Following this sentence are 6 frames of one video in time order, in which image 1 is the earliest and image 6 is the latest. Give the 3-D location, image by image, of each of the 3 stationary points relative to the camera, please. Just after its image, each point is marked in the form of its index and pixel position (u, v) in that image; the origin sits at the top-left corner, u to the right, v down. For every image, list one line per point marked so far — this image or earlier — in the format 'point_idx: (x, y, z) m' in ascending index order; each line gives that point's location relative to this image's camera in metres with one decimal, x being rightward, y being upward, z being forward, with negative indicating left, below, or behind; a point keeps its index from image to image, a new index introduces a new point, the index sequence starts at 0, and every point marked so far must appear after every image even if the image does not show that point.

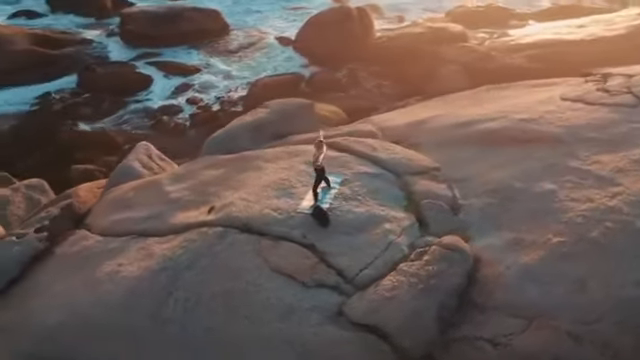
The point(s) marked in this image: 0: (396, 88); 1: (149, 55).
0: (+1.4, +1.7, +11.9) m
1: (-3.1, +2.3, +12.7) m
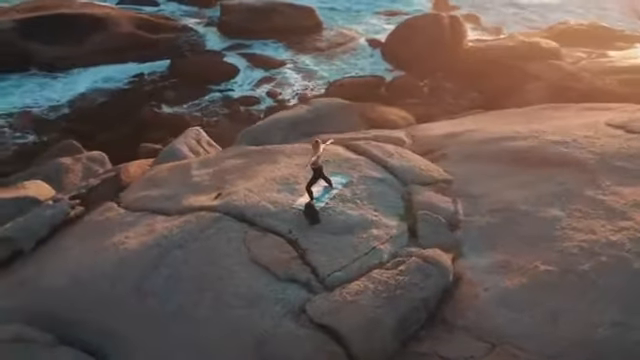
0: (+2.7, +1.4, +11.6) m
1: (-1.5, +2.5, +13.2) m
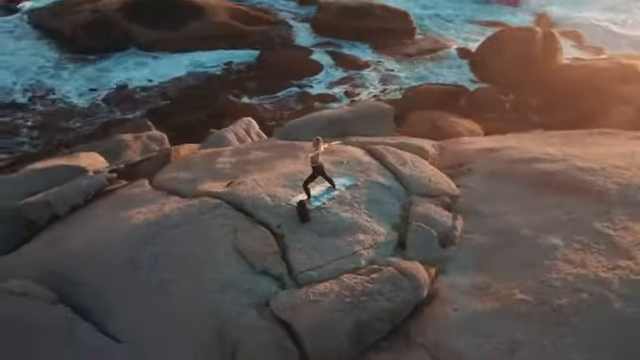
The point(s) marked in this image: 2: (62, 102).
0: (+3.8, +1.0, +11.1) m
1: (+0.2, +2.6, +13.3) m
2: (-4.1, +1.3, +11.4) m
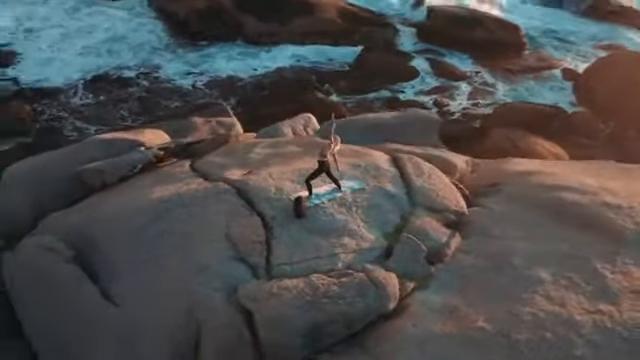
0: (+5.0, +0.4, +10.2) m
1: (+2.1, +2.4, +13.1) m
2: (-2.6, +1.7, +12.1) m
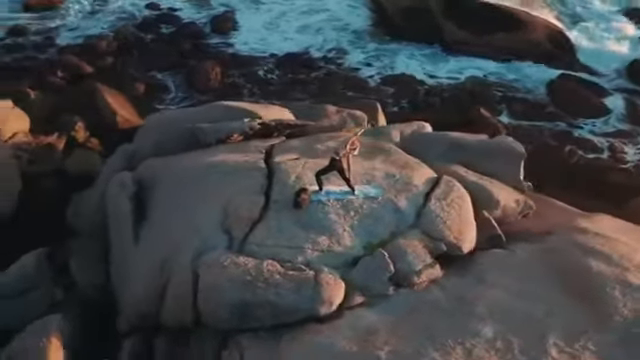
0: (+6.5, -1.0, +8.2) m
1: (+5.3, +1.5, +11.8) m
2: (+0.5, +2.0, +12.6) m
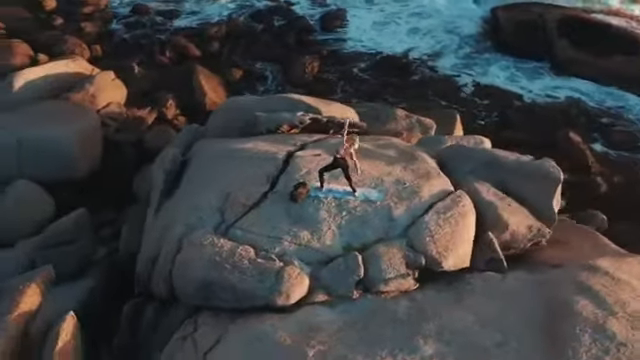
0: (+6.7, -1.9, +6.9) m
1: (+6.6, +0.7, +10.7) m
2: (+2.2, +1.8, +12.3) m
